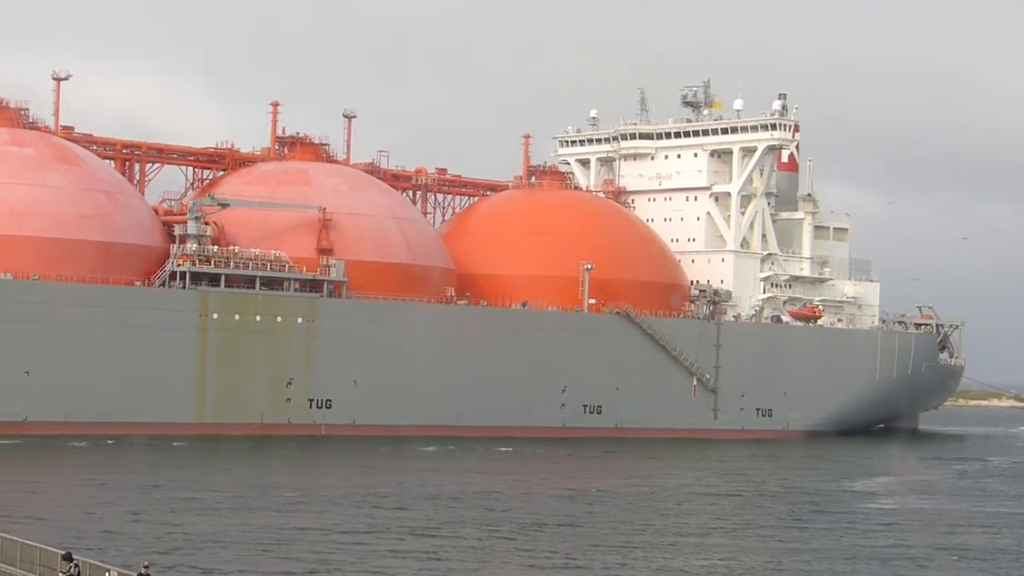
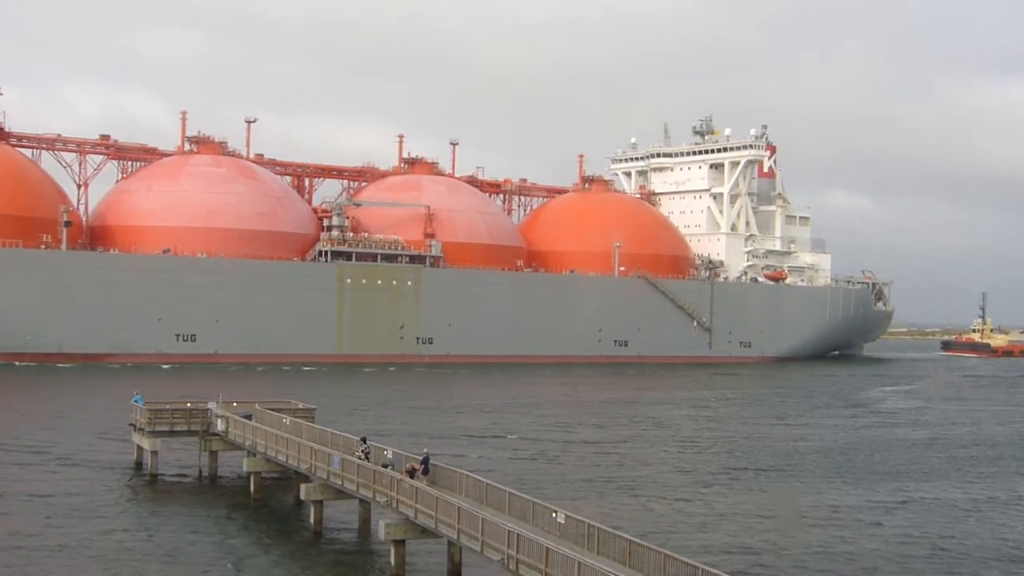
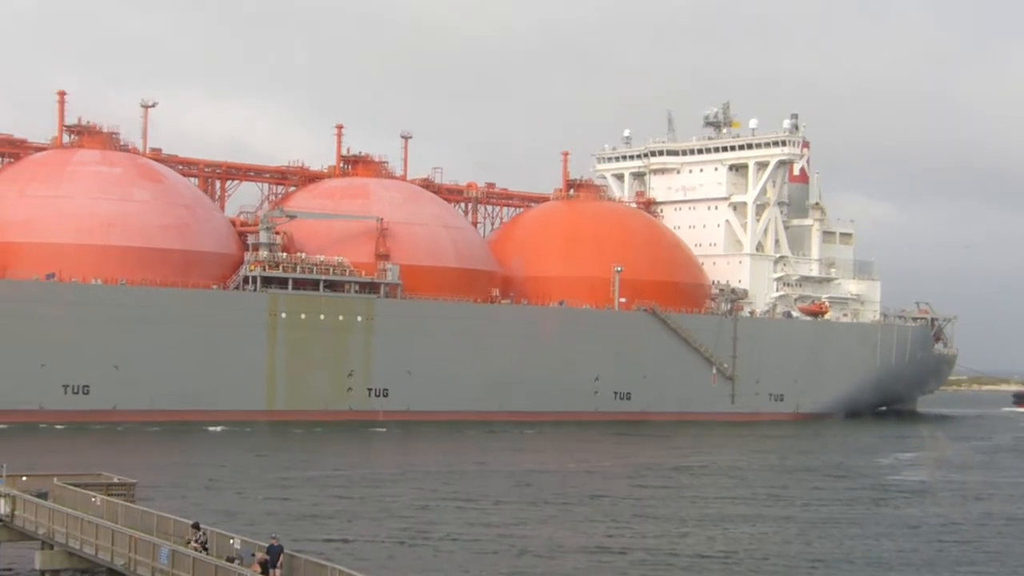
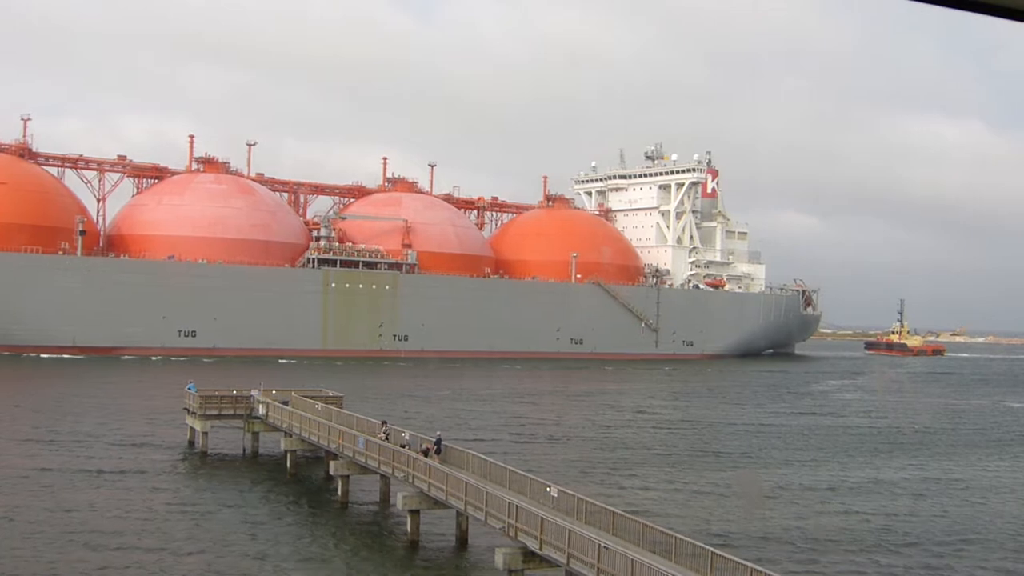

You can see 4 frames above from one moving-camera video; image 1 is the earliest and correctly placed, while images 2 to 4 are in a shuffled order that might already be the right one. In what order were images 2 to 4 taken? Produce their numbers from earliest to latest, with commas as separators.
3, 2, 4
